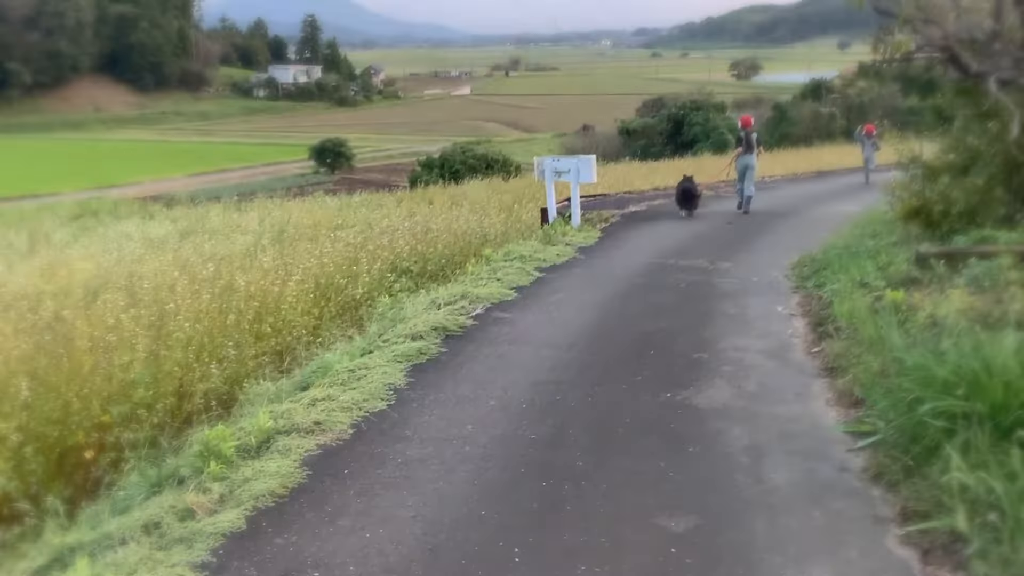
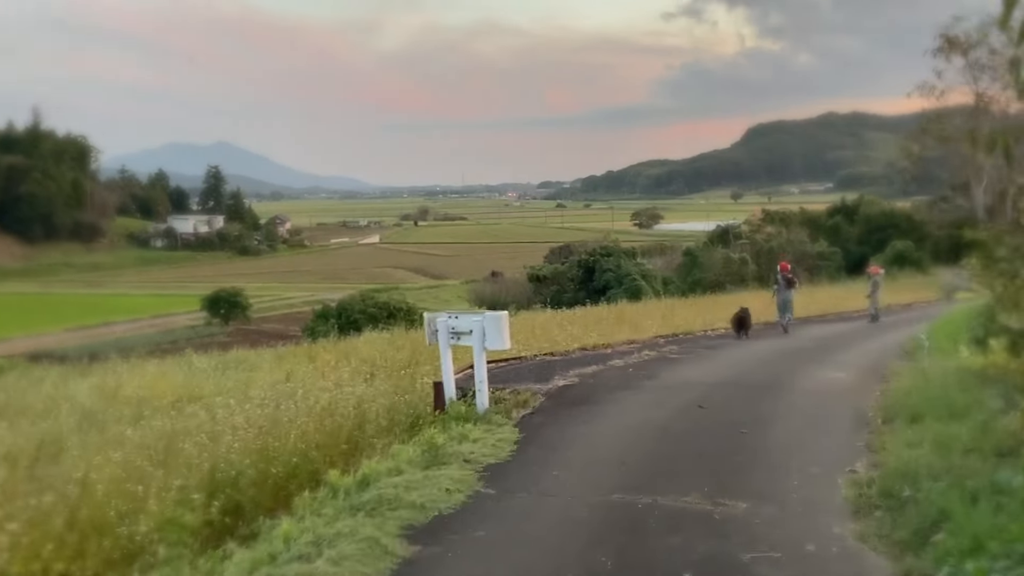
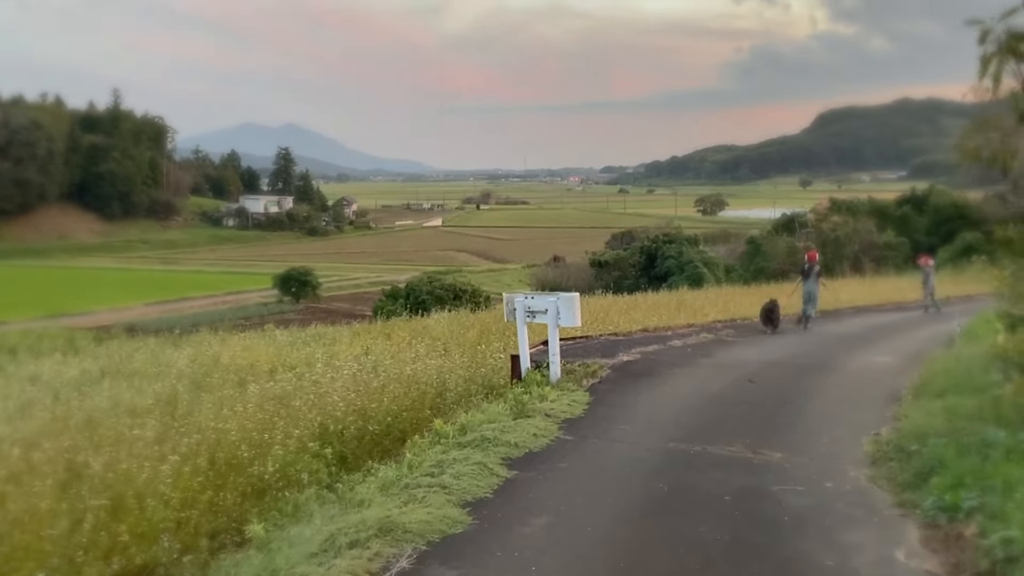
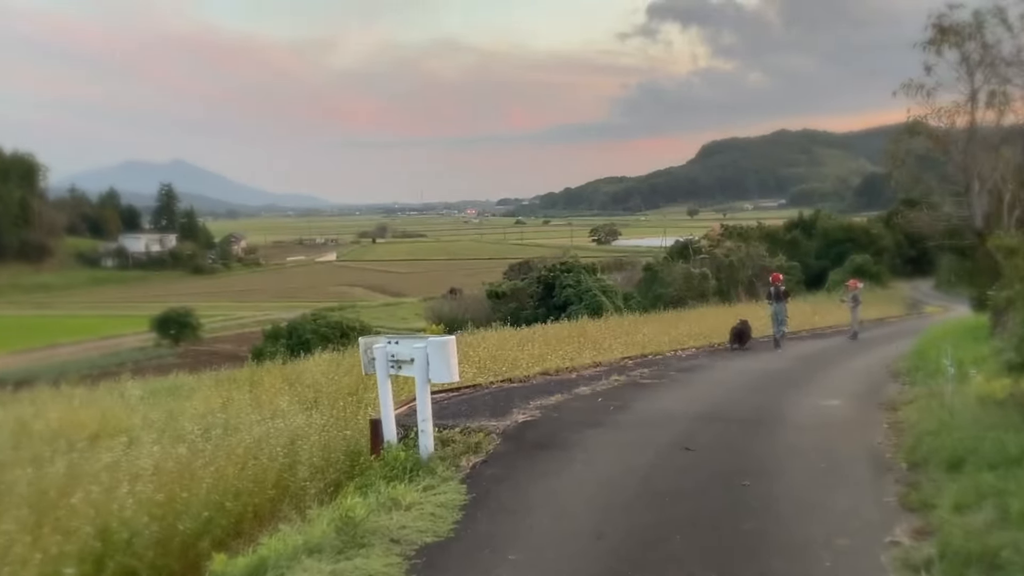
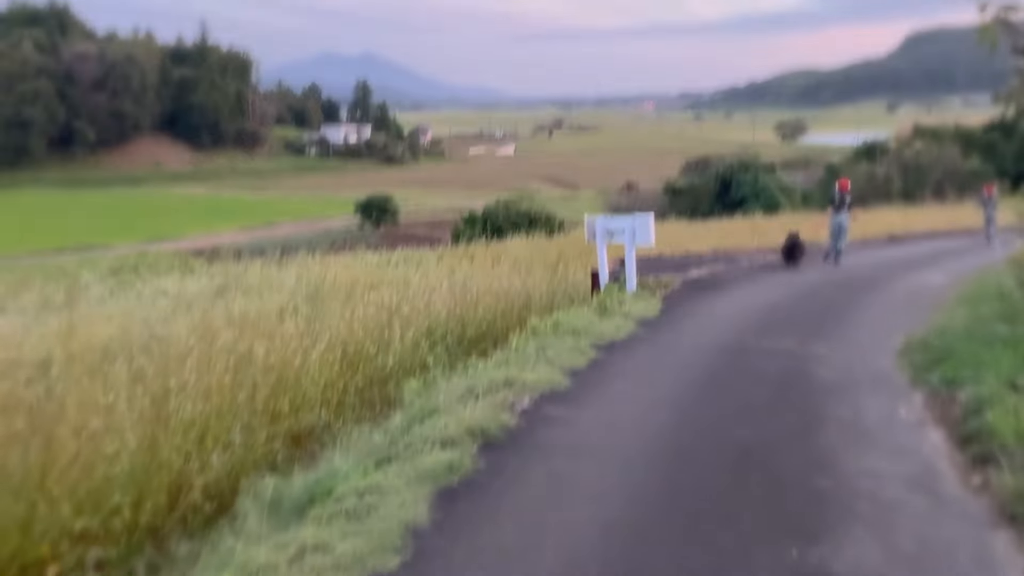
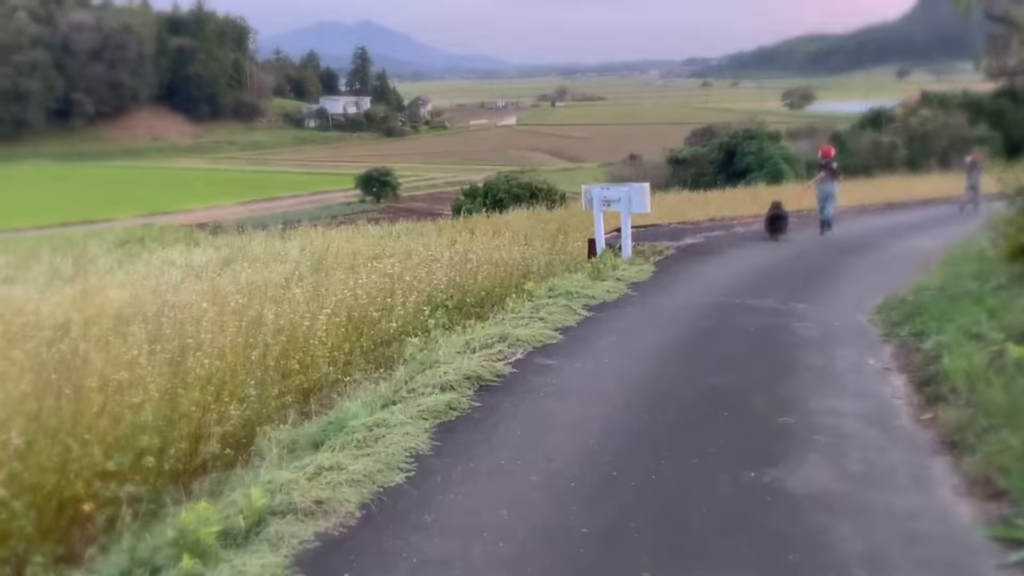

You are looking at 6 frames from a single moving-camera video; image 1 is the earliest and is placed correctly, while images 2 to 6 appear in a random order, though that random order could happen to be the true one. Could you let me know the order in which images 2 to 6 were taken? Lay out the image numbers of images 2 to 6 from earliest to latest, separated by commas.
6, 5, 3, 2, 4
